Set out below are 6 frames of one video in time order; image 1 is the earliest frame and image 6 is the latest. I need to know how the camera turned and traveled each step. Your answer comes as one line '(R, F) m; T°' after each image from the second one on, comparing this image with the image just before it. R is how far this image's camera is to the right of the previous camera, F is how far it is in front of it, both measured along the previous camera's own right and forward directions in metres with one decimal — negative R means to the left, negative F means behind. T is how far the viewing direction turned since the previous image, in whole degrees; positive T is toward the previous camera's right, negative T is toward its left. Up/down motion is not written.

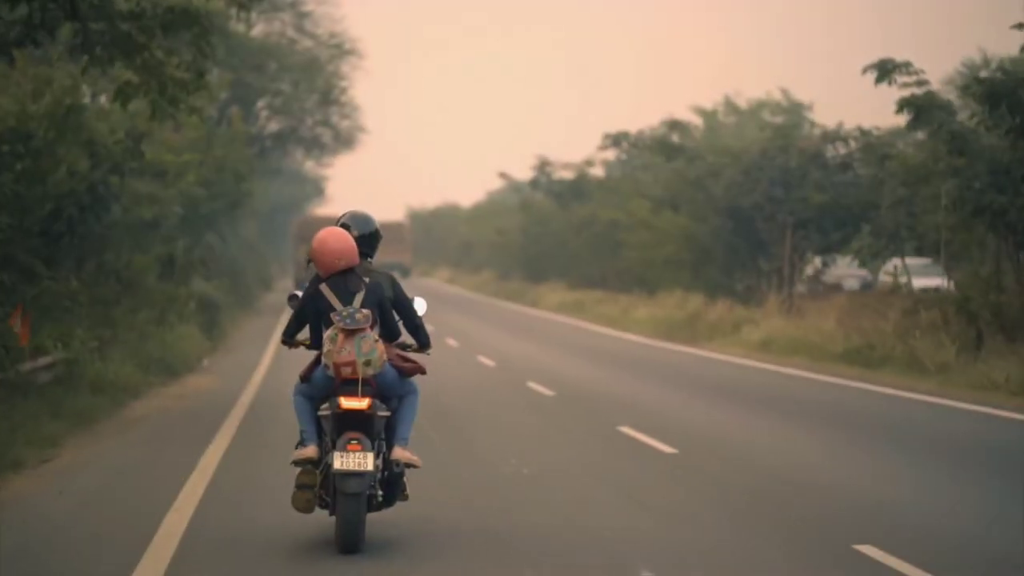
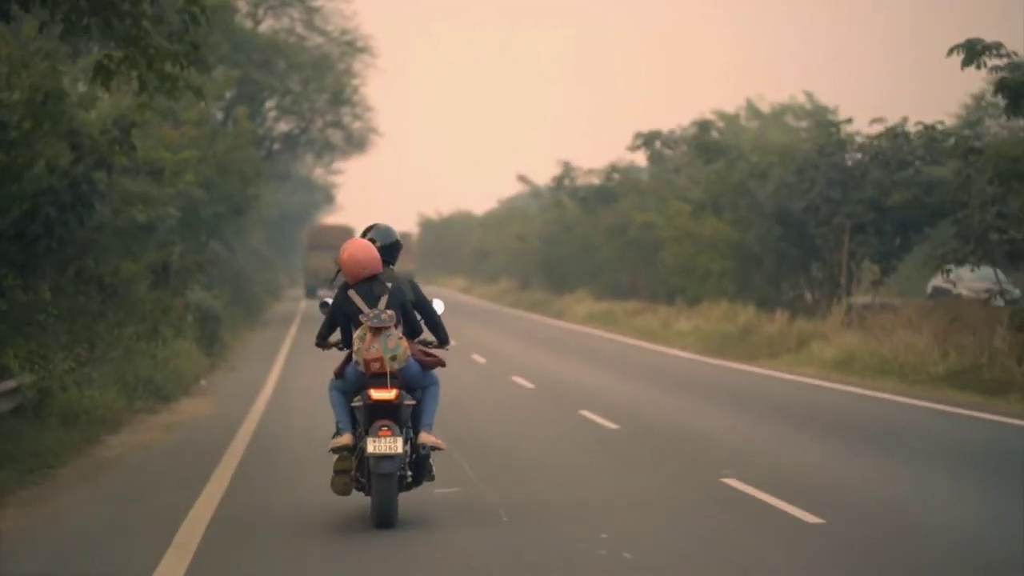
(-0.5, +2.5) m; 0°
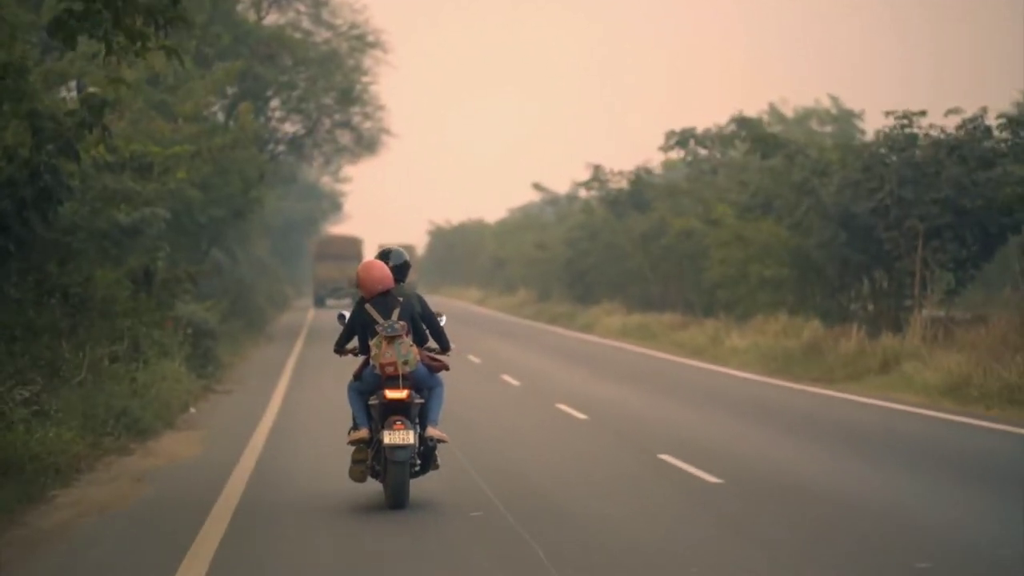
(-0.5, +2.8) m; 0°
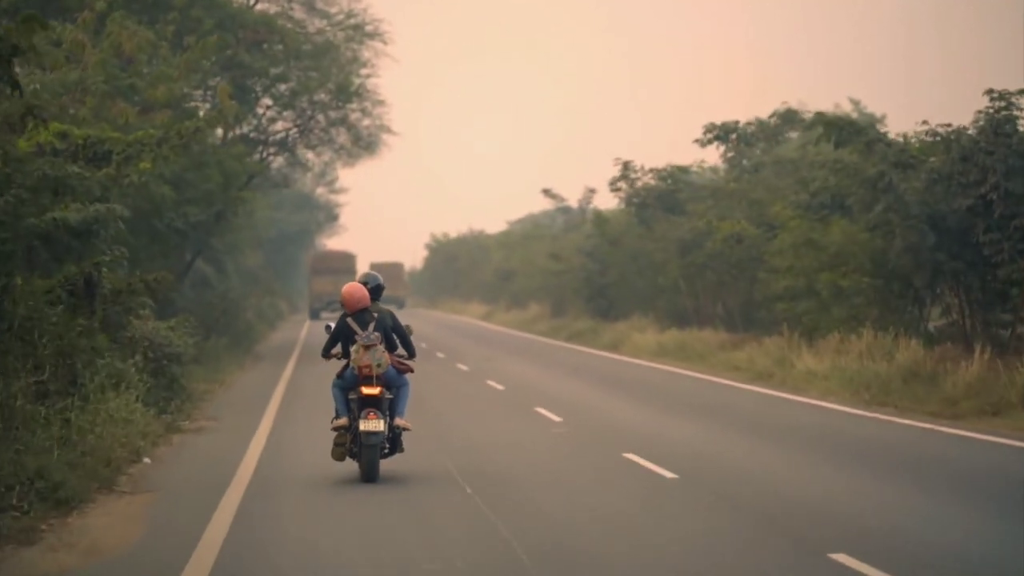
(-0.6, +3.7) m; 0°
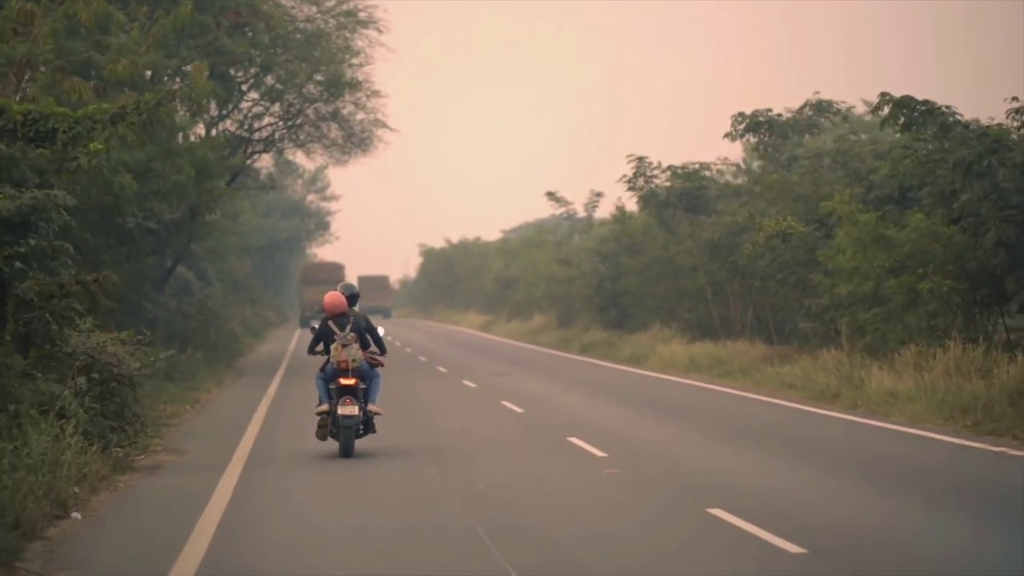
(-0.4, +2.9) m; 0°
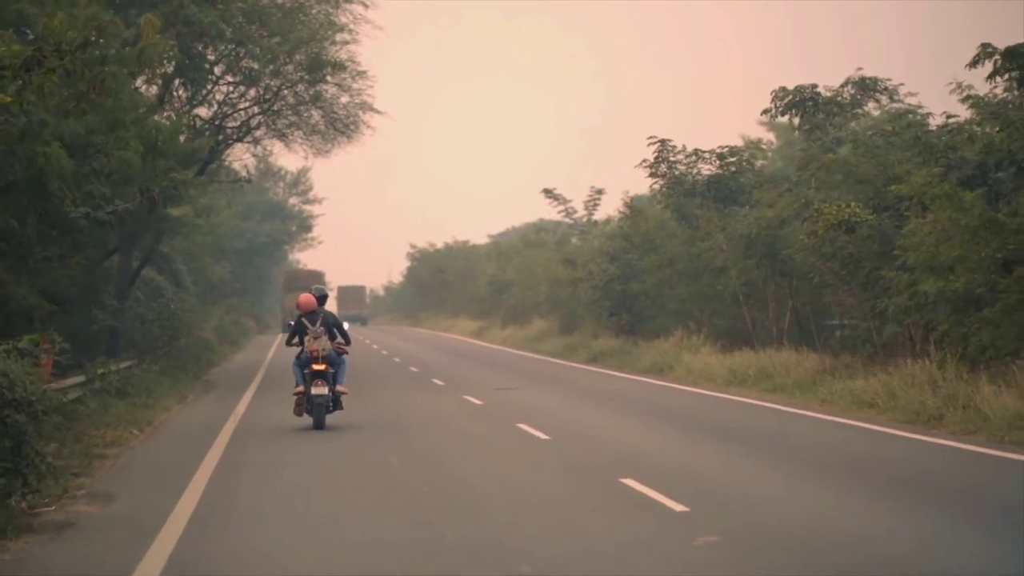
(-0.4, +3.3) m; +1°
